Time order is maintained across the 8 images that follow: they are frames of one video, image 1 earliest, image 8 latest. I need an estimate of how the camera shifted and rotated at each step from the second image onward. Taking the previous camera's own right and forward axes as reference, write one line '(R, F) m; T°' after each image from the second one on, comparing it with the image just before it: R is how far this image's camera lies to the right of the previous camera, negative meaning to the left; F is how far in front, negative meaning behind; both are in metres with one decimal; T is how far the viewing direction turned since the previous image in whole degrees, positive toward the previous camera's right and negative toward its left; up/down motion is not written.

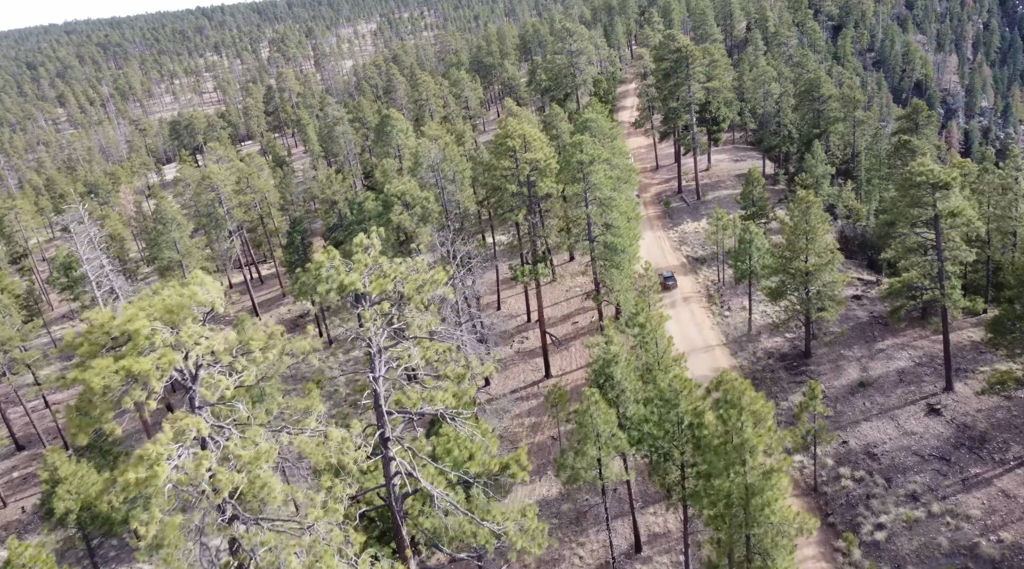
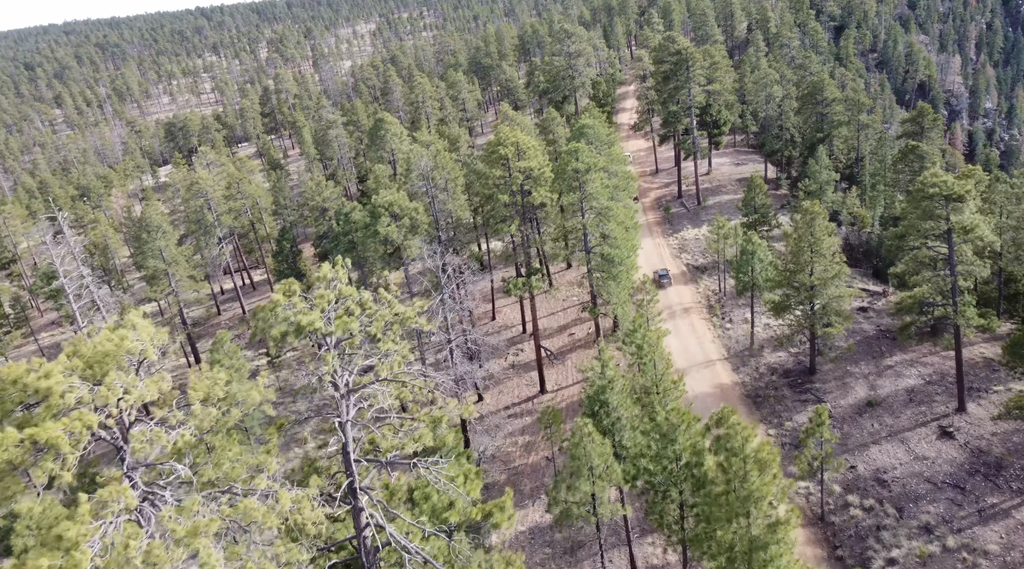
(+0.4, +1.6) m; 0°
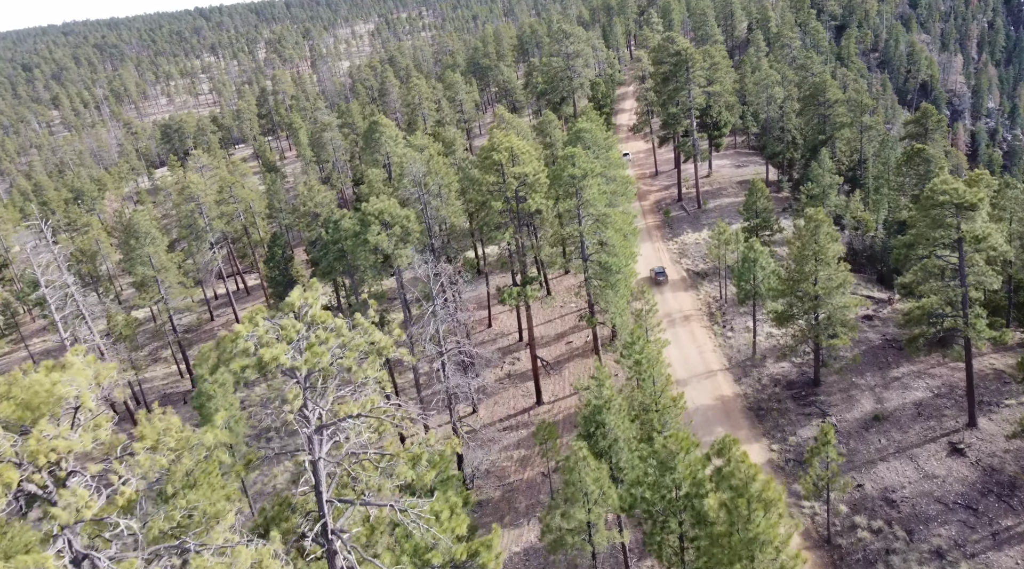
(+0.3, +1.2) m; 0°
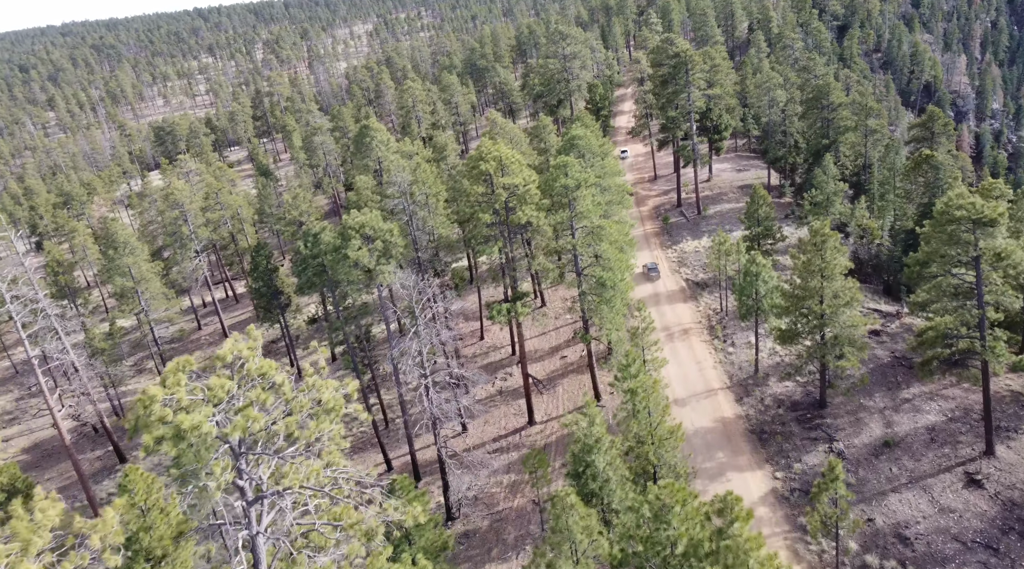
(+0.5, +1.9) m; 0°
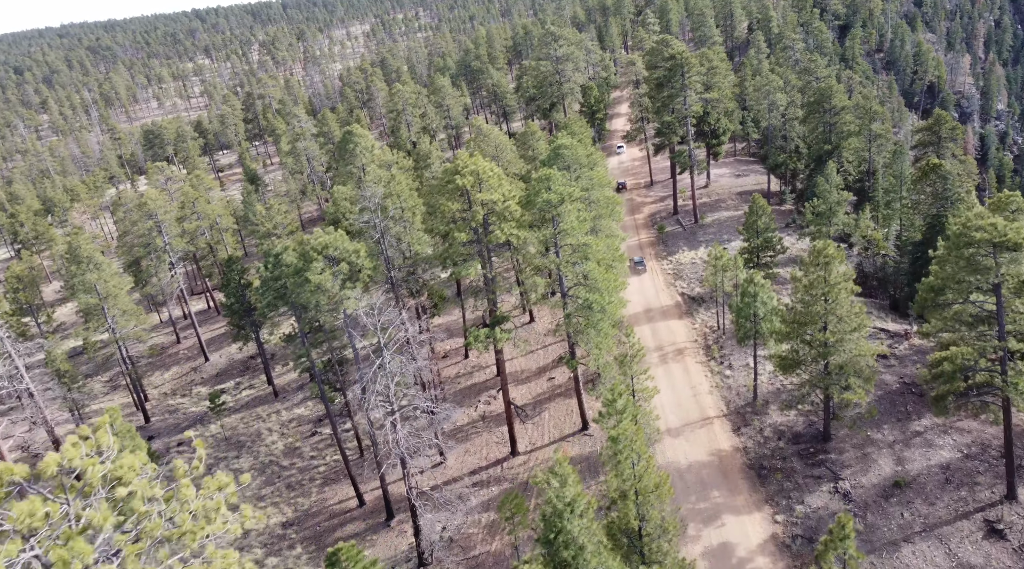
(+0.9, +2.7) m; 0°
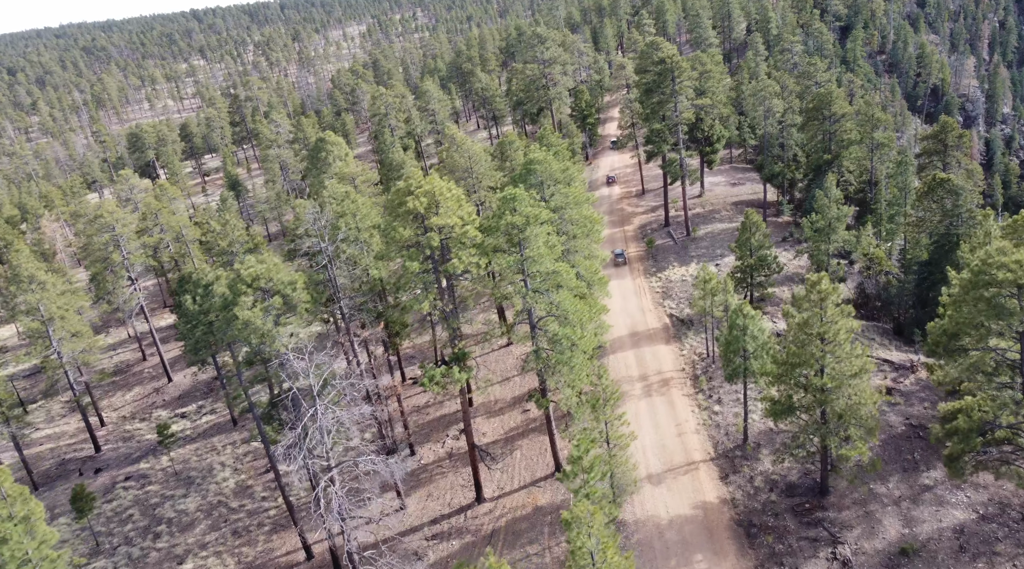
(+1.5, +3.5) m; 0°
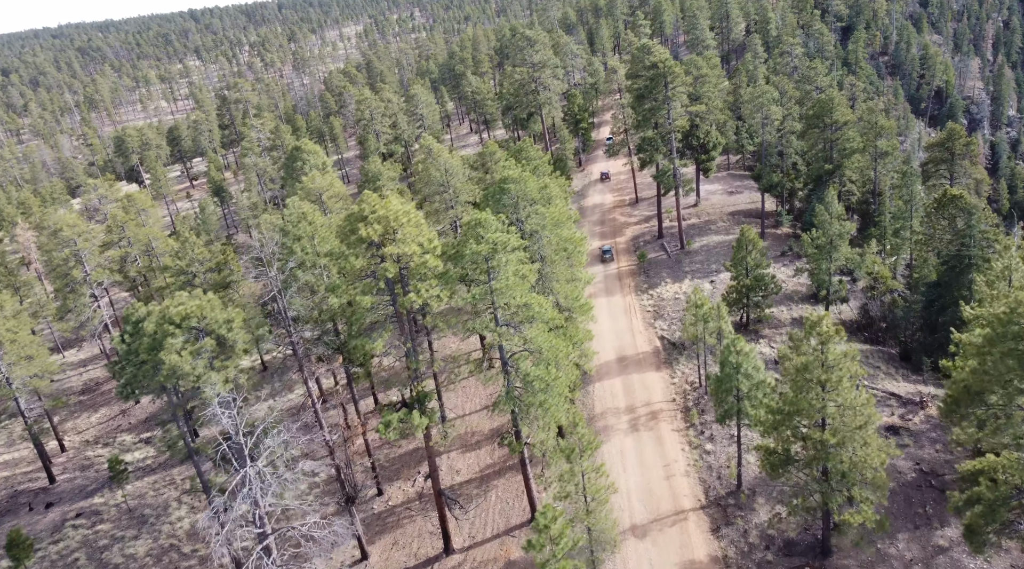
(+1.2, +3.0) m; 0°
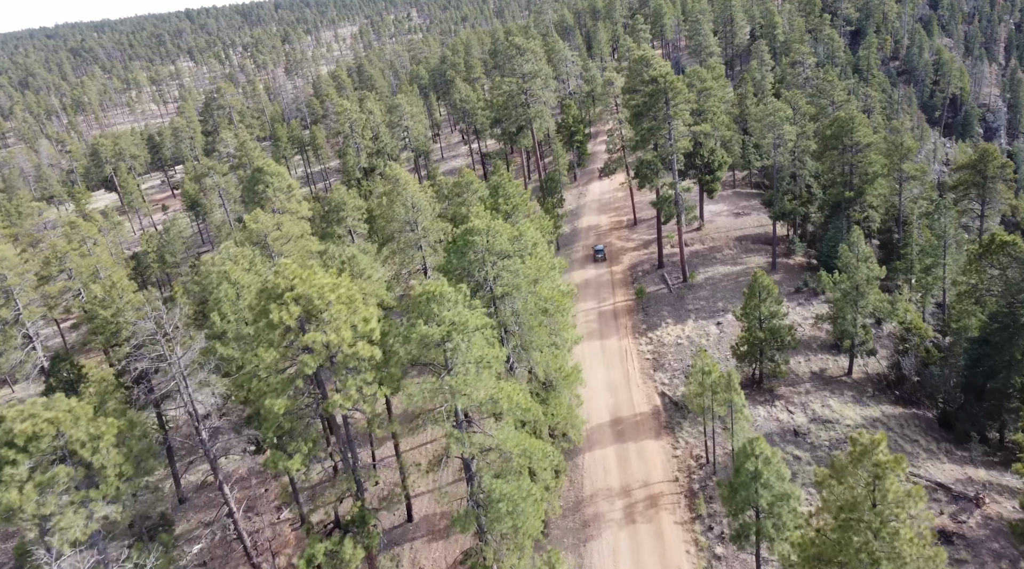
(+1.1, +5.8) m; 0°
